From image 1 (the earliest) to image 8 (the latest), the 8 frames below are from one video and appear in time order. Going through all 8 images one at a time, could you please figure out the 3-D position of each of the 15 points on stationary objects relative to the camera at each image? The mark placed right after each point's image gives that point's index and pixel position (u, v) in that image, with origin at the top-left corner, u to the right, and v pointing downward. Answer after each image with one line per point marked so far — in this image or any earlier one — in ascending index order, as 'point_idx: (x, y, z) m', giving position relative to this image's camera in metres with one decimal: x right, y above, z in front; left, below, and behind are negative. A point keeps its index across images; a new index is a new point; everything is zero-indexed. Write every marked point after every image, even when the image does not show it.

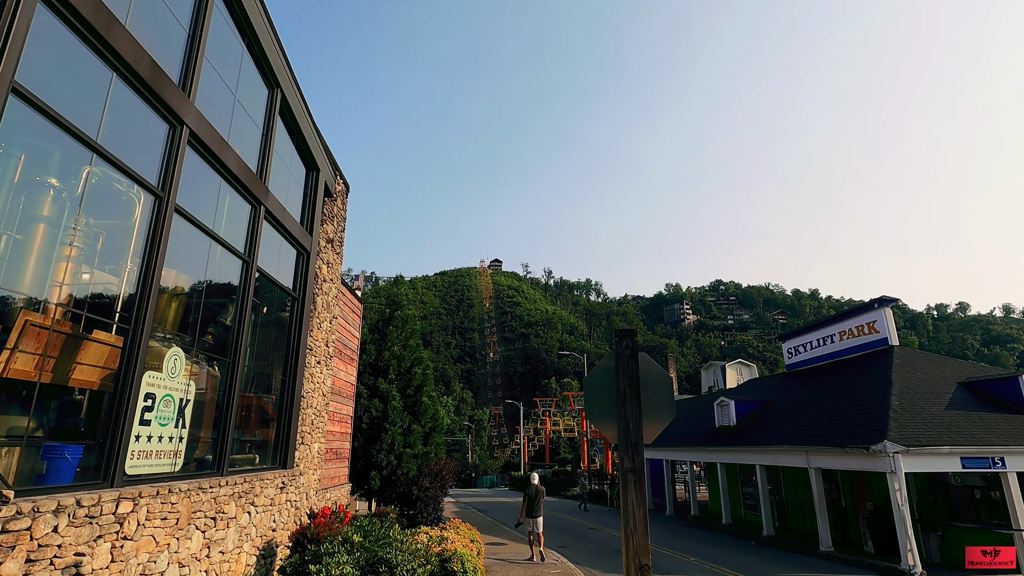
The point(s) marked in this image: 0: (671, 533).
0: (+5.3, -8.3, +18.1) m
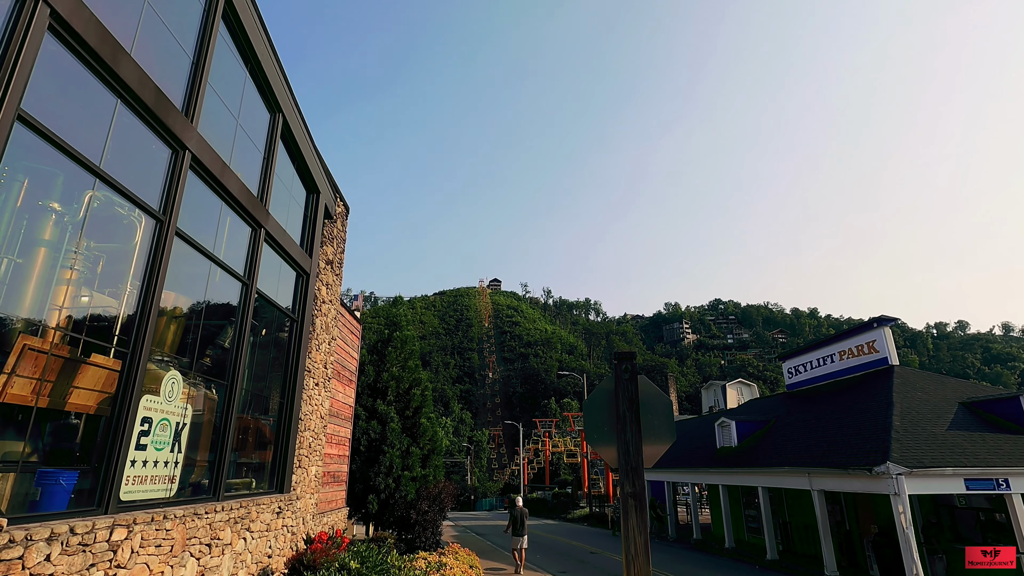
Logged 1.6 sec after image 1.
0: (+5.3, -8.9, +17.8) m
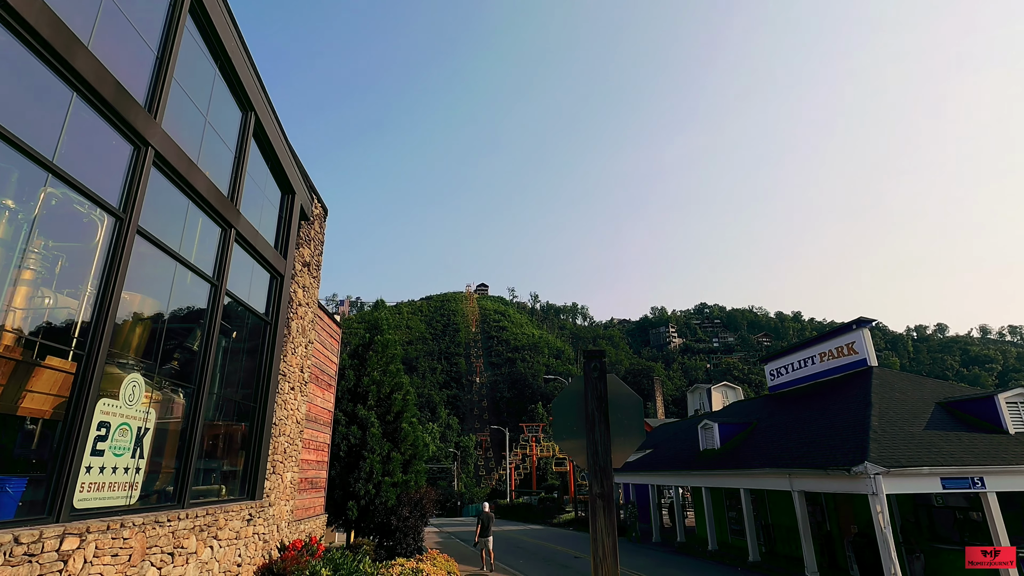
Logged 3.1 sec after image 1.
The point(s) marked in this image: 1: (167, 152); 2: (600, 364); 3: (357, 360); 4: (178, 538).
0: (+4.8, -9.0, +17.7) m
1: (-4.1, +1.6, +6.4) m
2: (+0.7, -0.6, +4.4) m
3: (-5.1, -2.4, +17.6) m
4: (-3.9, -2.9, +6.3) m
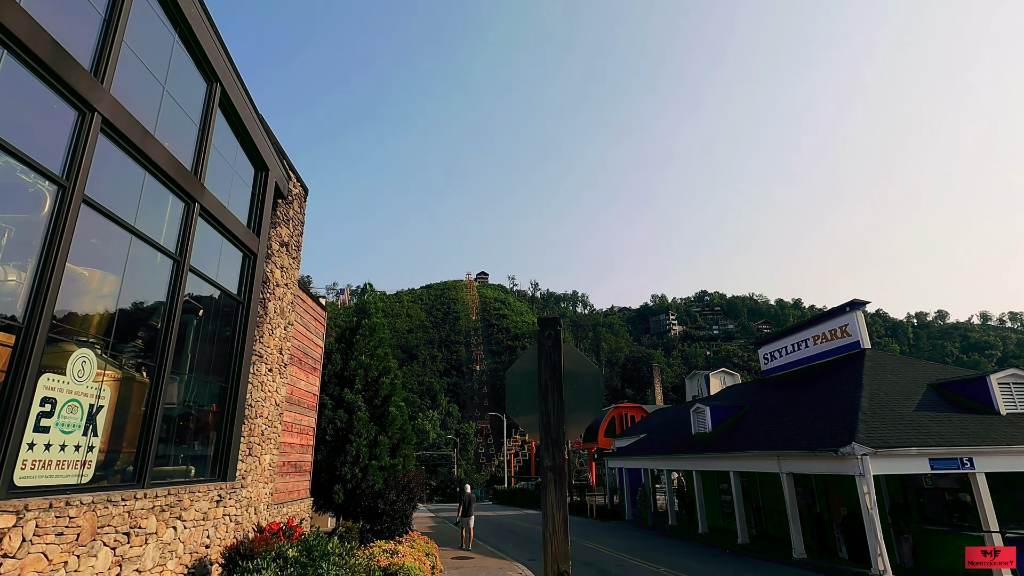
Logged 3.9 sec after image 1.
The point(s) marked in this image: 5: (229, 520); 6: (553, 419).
0: (+4.4, -8.4, +17.7) m
1: (-4.5, +1.9, +6.1) m
2: (+0.3, -0.4, +4.2) m
3: (-5.5, -1.8, +17.5) m
4: (-4.3, -2.6, +6.1) m
5: (-4.5, -3.6, +8.4) m
6: (+0.3, -1.0, +4.1) m
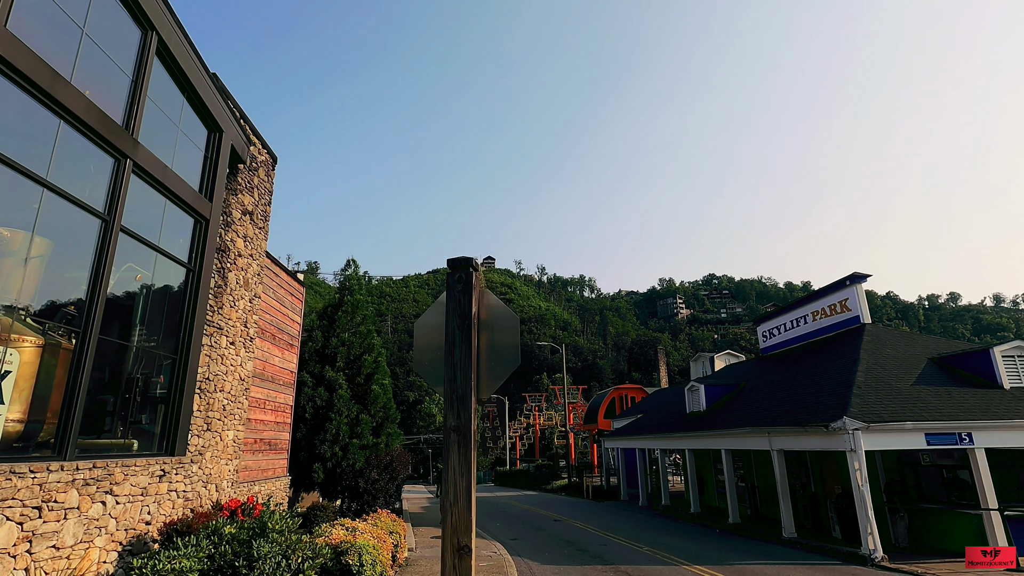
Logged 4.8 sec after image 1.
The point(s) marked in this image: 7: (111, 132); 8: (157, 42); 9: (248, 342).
0: (+4.0, -7.6, +17.3) m
1: (-5.2, +2.4, +5.6) m
2: (-0.3, +0.1, +3.6) m
3: (-5.9, -1.1, +17.0) m
4: (-4.9, -2.2, +5.7) m
5: (-5.1, -3.1, +8.0) m
6: (-0.3, -0.6, +3.5) m
7: (-5.2, +2.0, +7.0) m
8: (-5.4, +3.7, +8.1) m
9: (-5.6, -1.1, +11.3) m
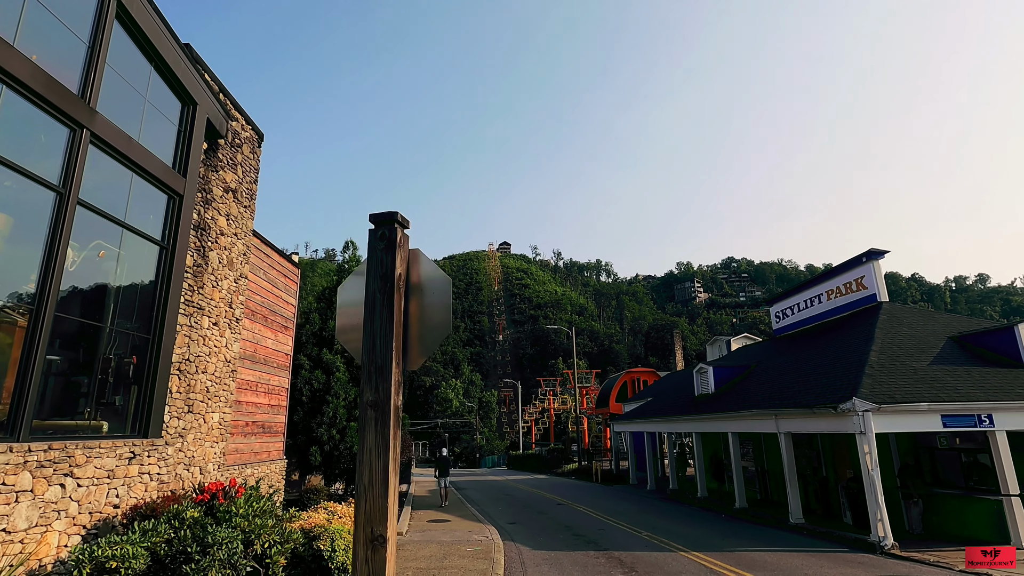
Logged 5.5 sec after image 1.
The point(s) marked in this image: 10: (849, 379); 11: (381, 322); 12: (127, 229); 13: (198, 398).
0: (+4.1, -6.9, +16.9) m
1: (-5.6, +2.7, +5.2) m
2: (-0.7, +0.3, +3.2) m
3: (-5.9, -0.5, +16.8) m
4: (-5.2, -1.9, +5.4) m
5: (-5.3, -2.8, +7.8) m
6: (-0.8, -0.3, +3.1) m
7: (-5.6, +2.3, +6.7) m
8: (-5.7, +4.0, +7.7) m
9: (-5.8, -0.7, +11.1) m
10: (+7.3, -2.0, +11.6) m
11: (-0.8, -0.2, +3.1) m
12: (-5.7, +0.9, +8.0) m
13: (-5.7, -2.0, +9.7) m
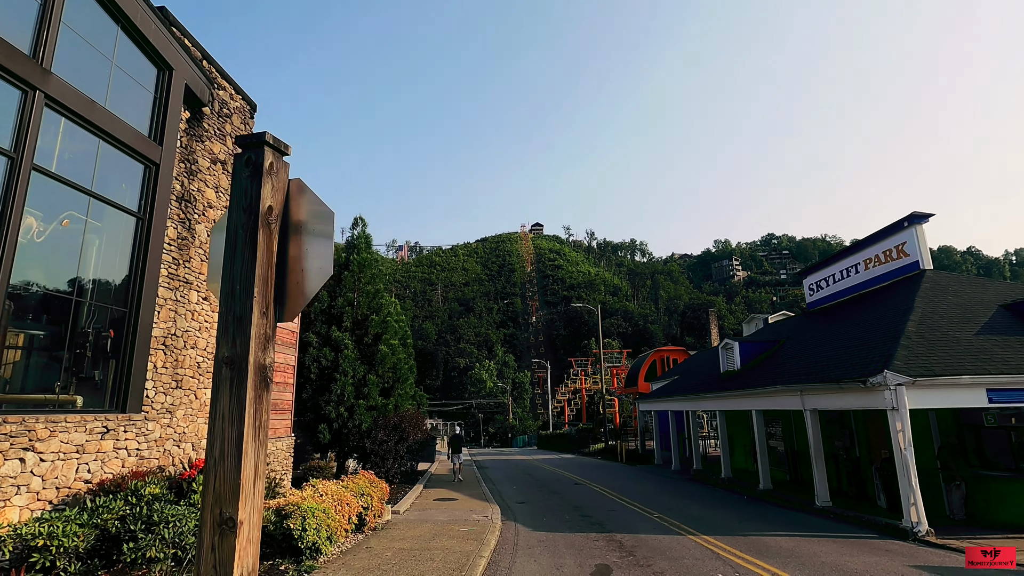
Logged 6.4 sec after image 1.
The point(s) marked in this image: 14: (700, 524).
0: (+4.5, -6.1, +16.2) m
1: (-6.0, +3.0, +4.9) m
2: (-1.3, +0.7, +2.6) m
3: (-5.6, +0.2, +16.5) m
4: (-5.6, -1.6, +5.2) m
5: (-5.5, -2.4, +7.6) m
6: (-1.3, 0.0, +2.6) m
7: (-5.9, +2.7, +6.3) m
8: (-6.0, +4.4, +7.3) m
9: (-5.8, -0.2, +10.9) m
10: (+7.3, -1.3, +10.6) m
11: (-1.3, +0.1, +2.6) m
12: (-5.9, +1.3, +7.7) m
13: (-5.8, -1.5, +9.5) m
14: (+3.7, -4.6, +10.4) m
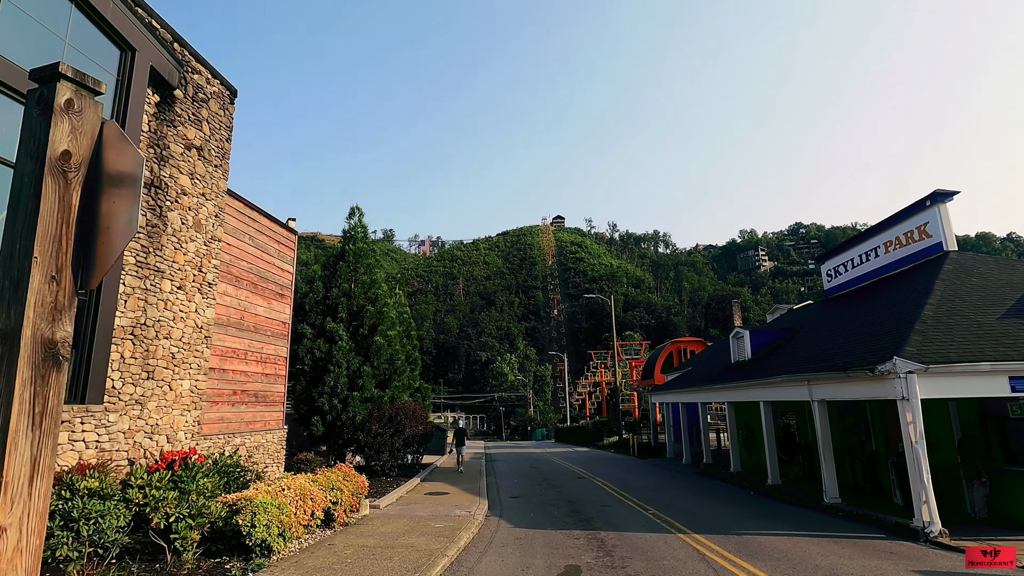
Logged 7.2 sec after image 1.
0: (+4.5, -5.7, +15.6) m
1: (-6.6, +3.1, +4.7) m
2: (-1.9, +0.8, +2.2) m
3: (-5.6, +0.5, +16.3) m
4: (-6.1, -1.4, +5.0) m
5: (-5.9, -2.2, +7.4) m
6: (-1.9, +0.2, +2.1) m
7: (-6.4, +2.9, +6.1) m
8: (-6.5, +4.6, +7.1) m
9: (-6.1, 0.0, +10.6) m
10: (+7.0, -0.9, +9.8) m
11: (-1.9, +0.3, +2.2) m
12: (-6.4, +1.5, +7.4) m
13: (-6.1, -1.3, +9.2) m
14: (+3.4, -4.3, +9.8) m
